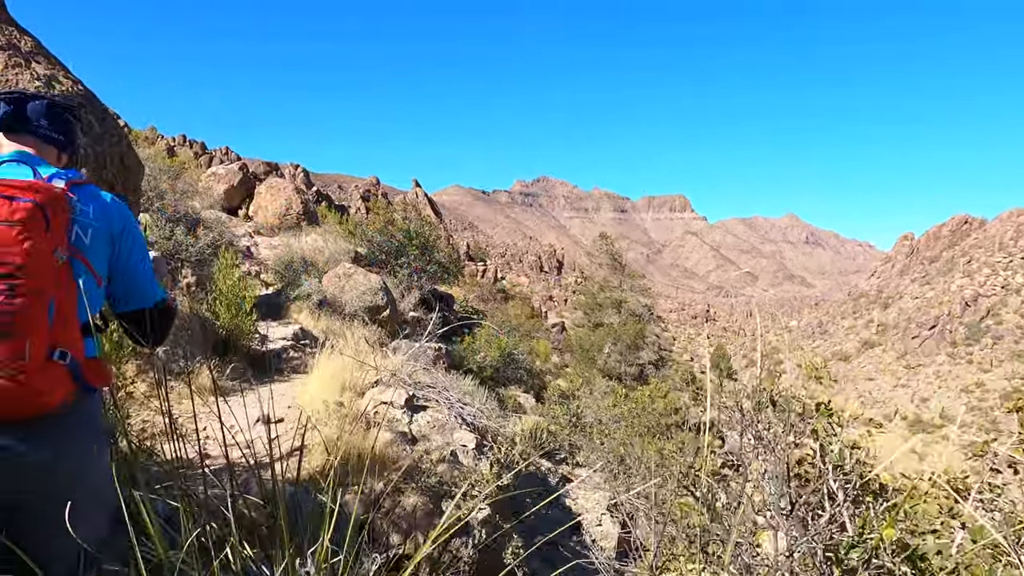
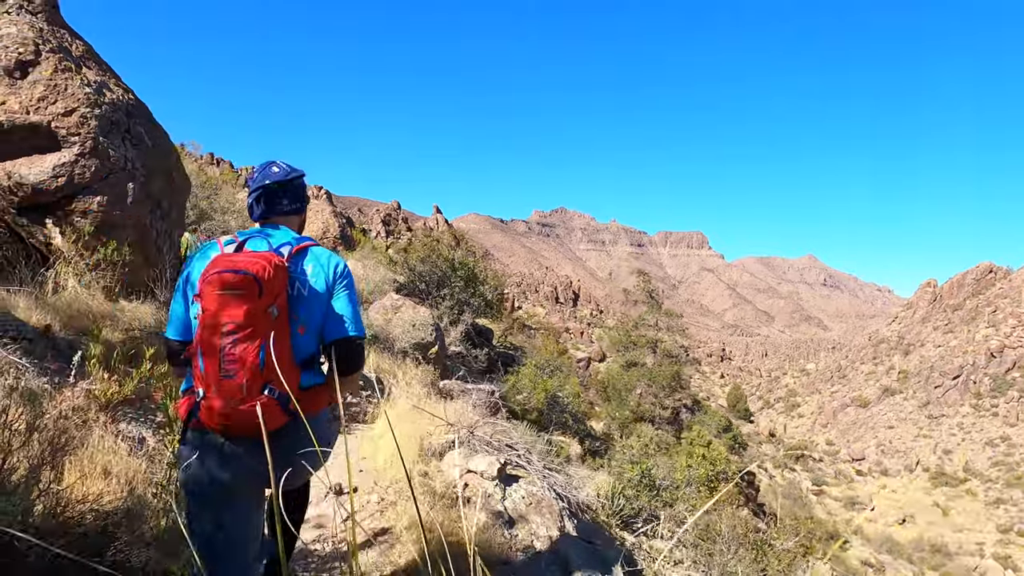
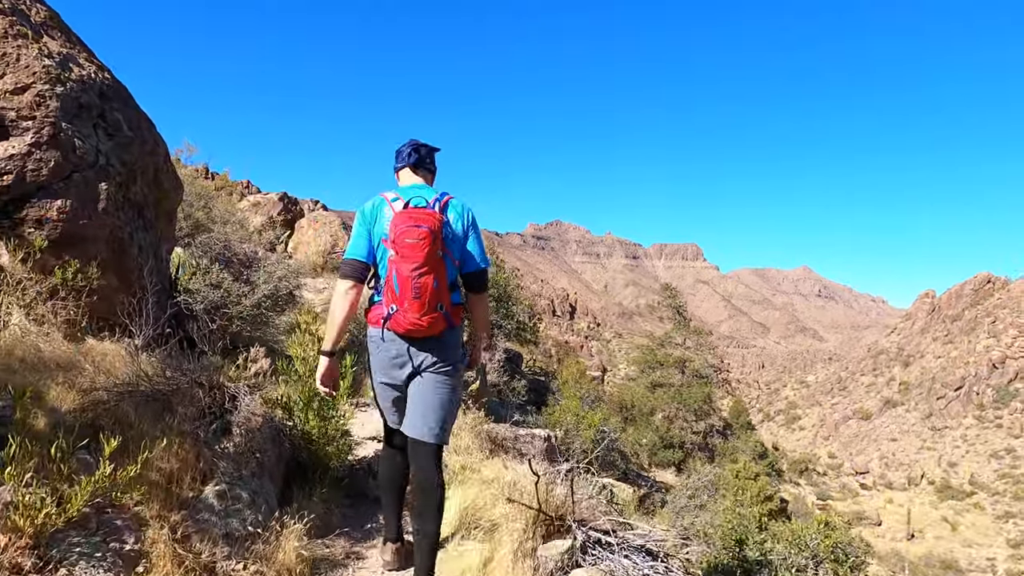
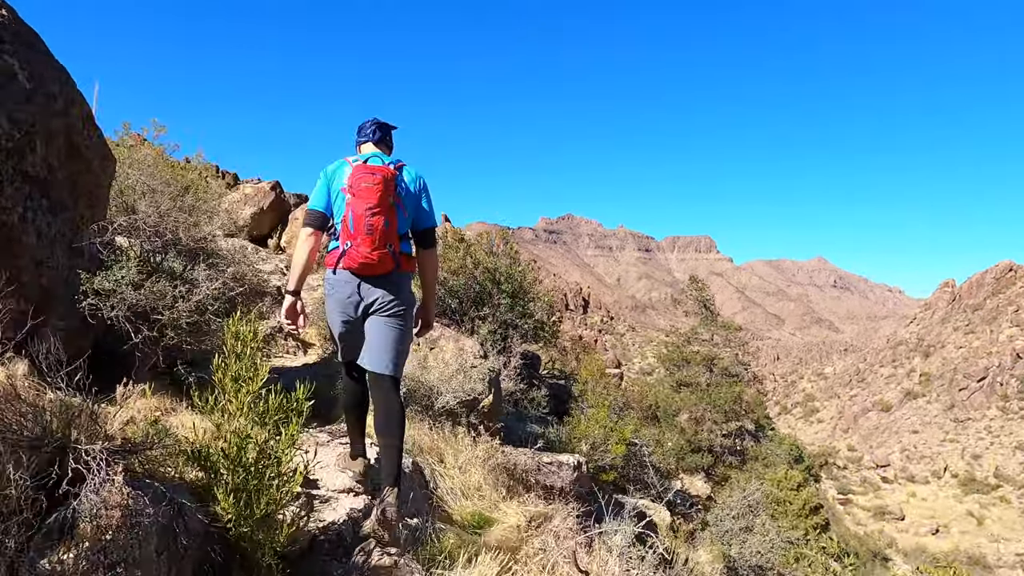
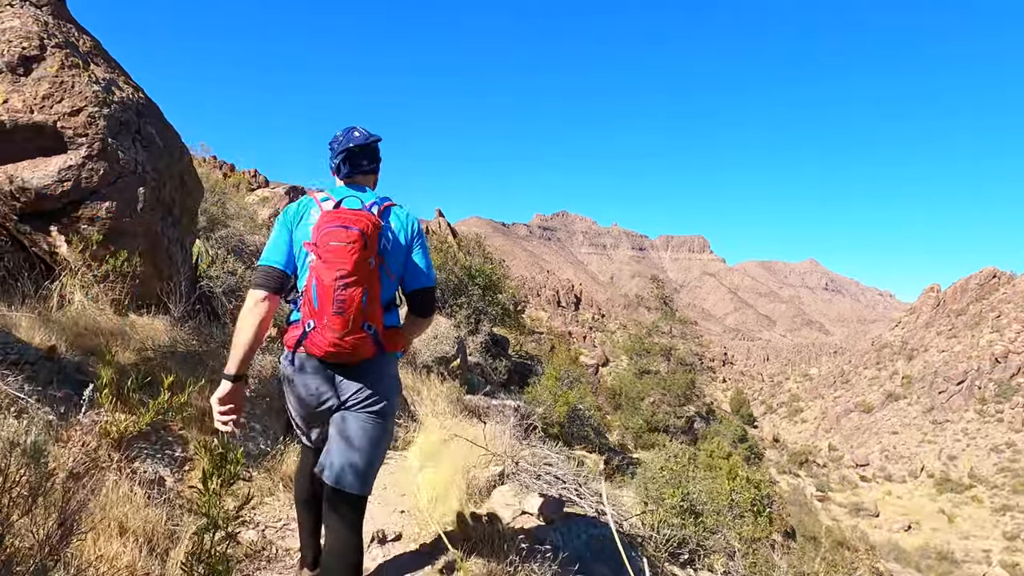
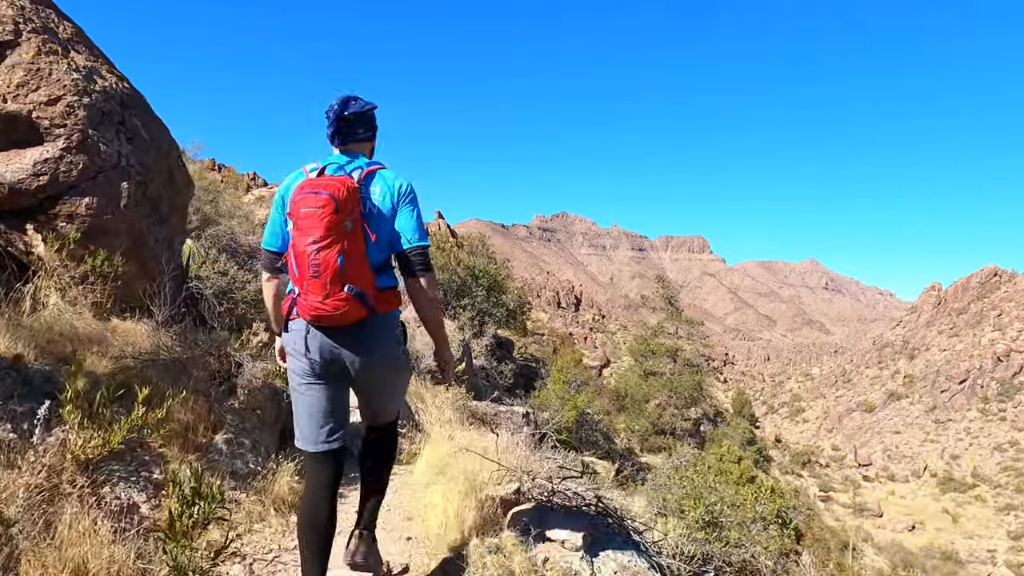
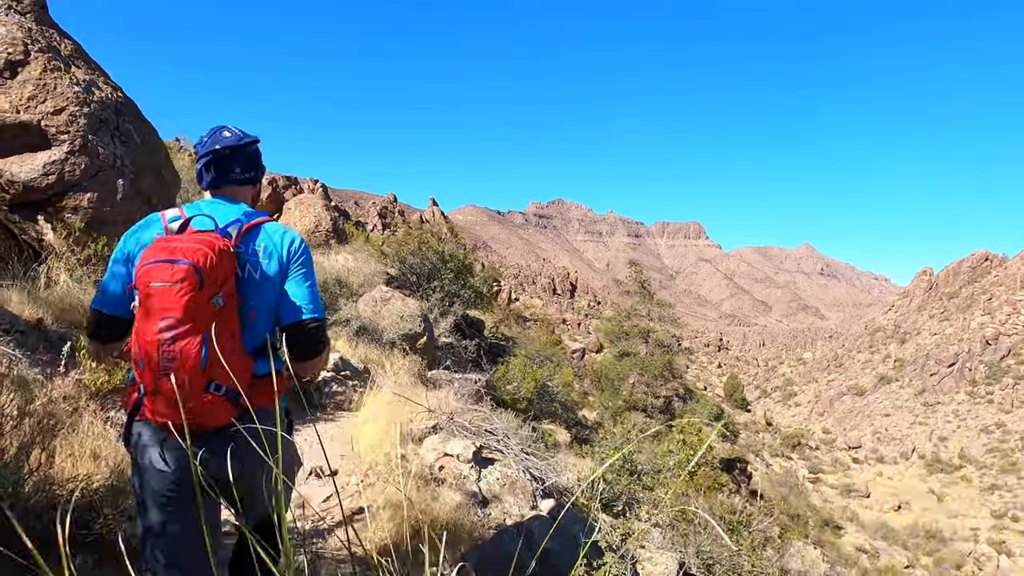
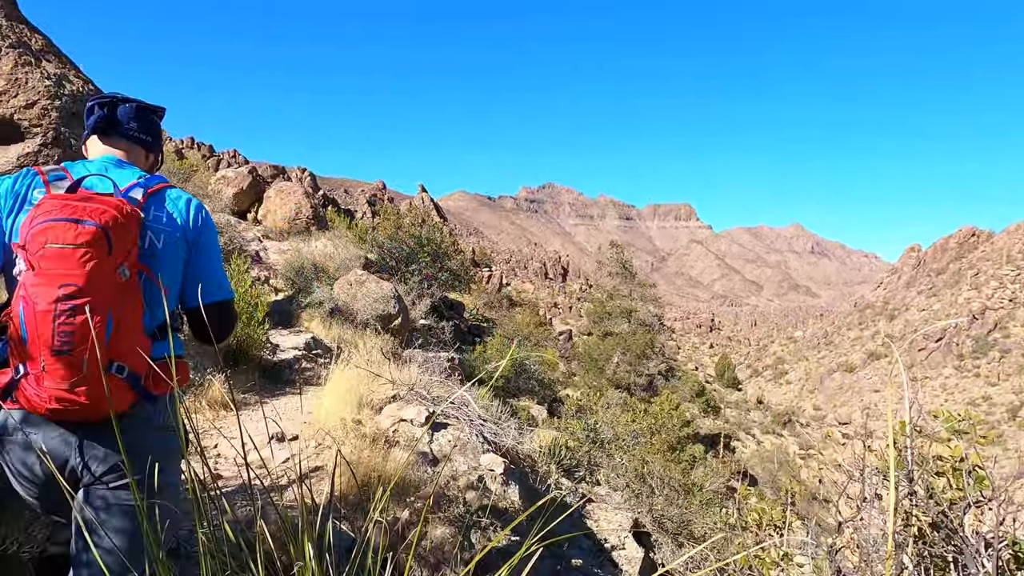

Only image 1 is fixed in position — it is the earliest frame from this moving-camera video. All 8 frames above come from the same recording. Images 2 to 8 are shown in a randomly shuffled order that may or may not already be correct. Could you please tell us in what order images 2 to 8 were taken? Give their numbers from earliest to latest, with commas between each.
8, 7, 2, 5, 6, 3, 4
